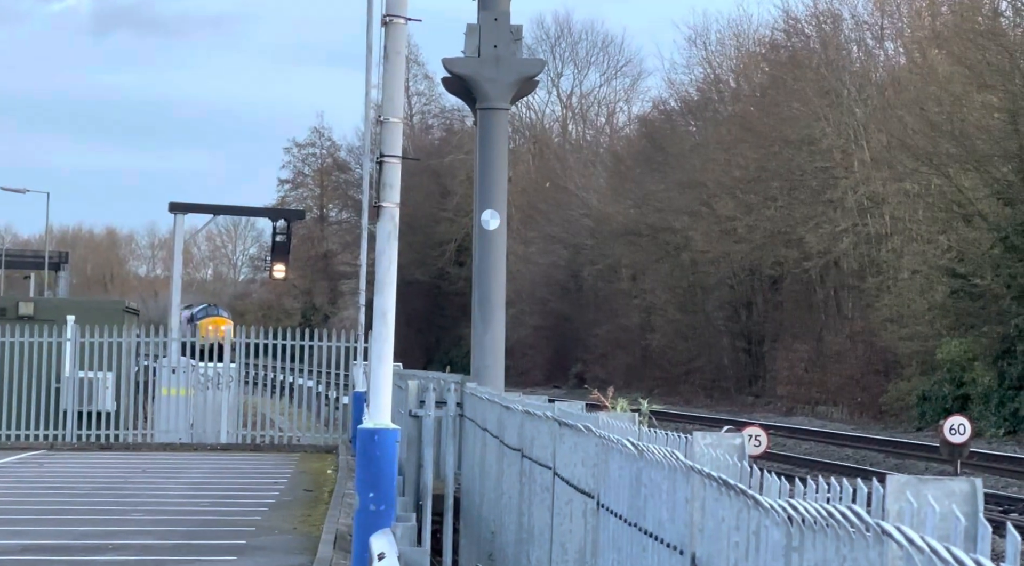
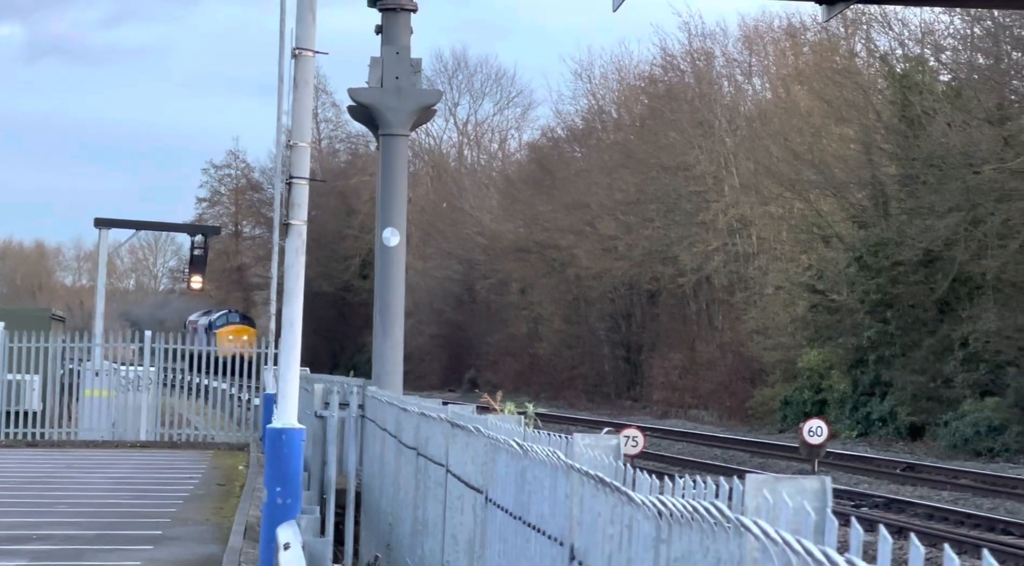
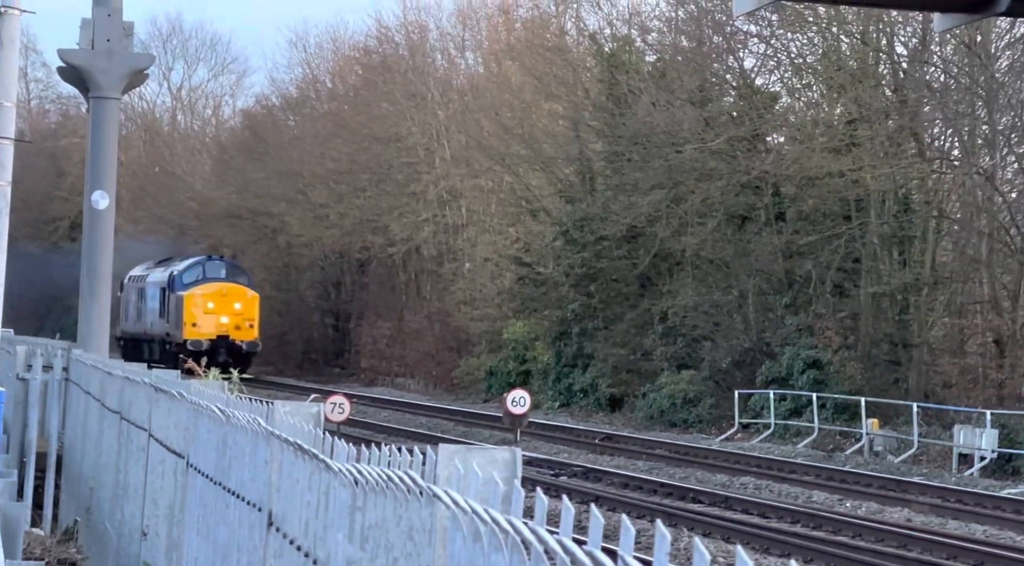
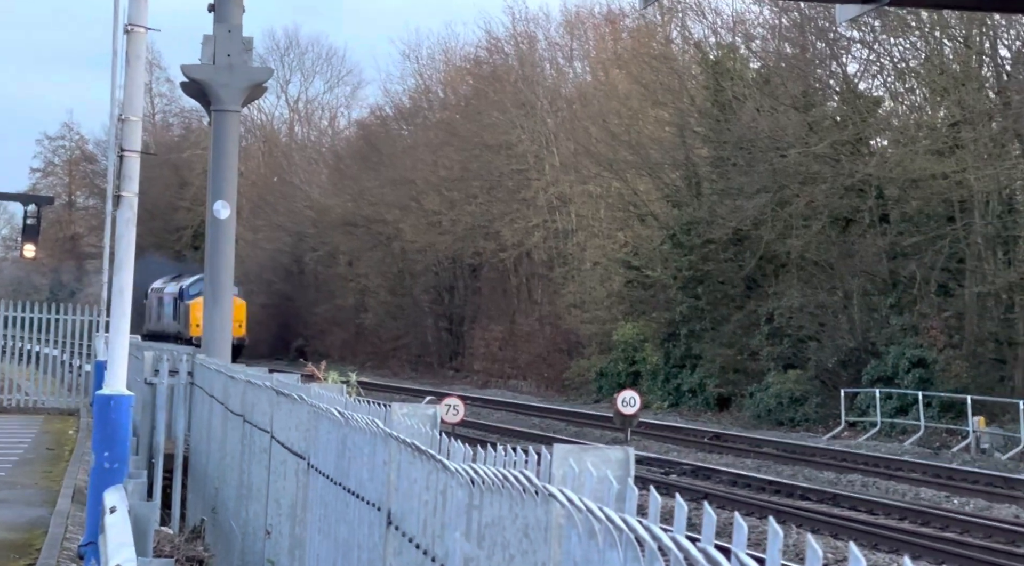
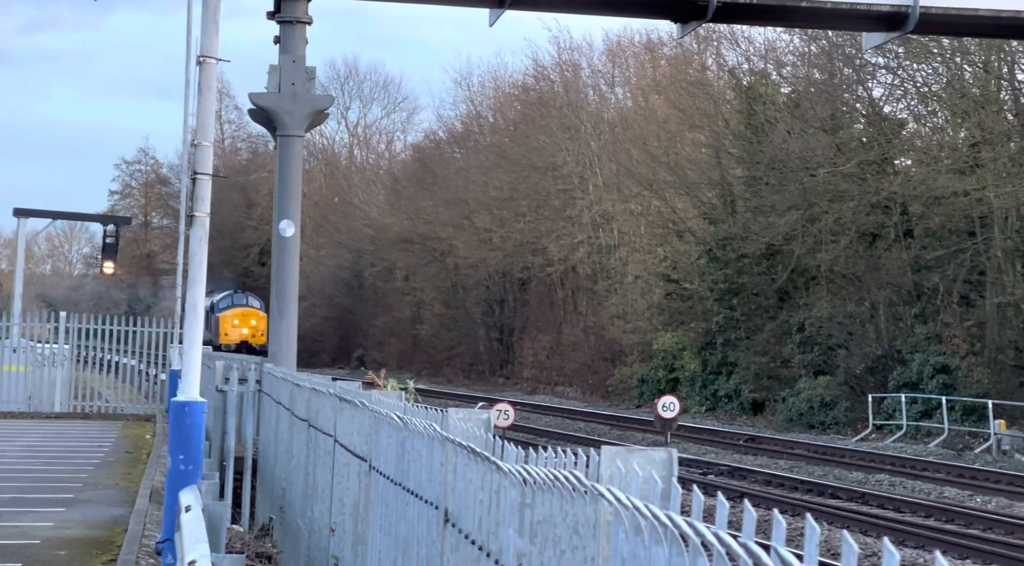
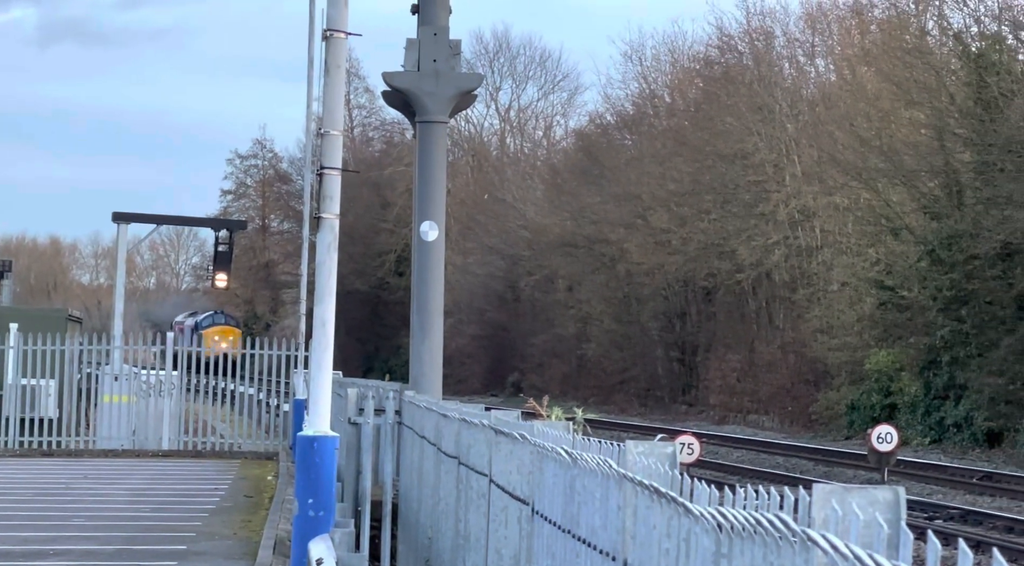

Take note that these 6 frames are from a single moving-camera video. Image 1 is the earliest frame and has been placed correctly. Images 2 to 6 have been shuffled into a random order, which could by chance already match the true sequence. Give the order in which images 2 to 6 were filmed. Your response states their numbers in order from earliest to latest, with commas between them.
6, 2, 5, 4, 3
